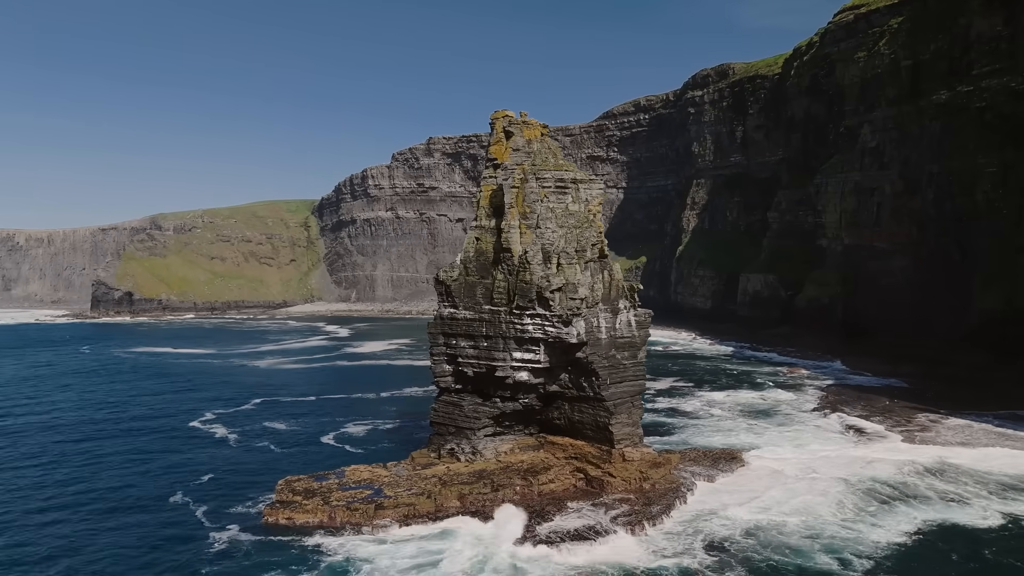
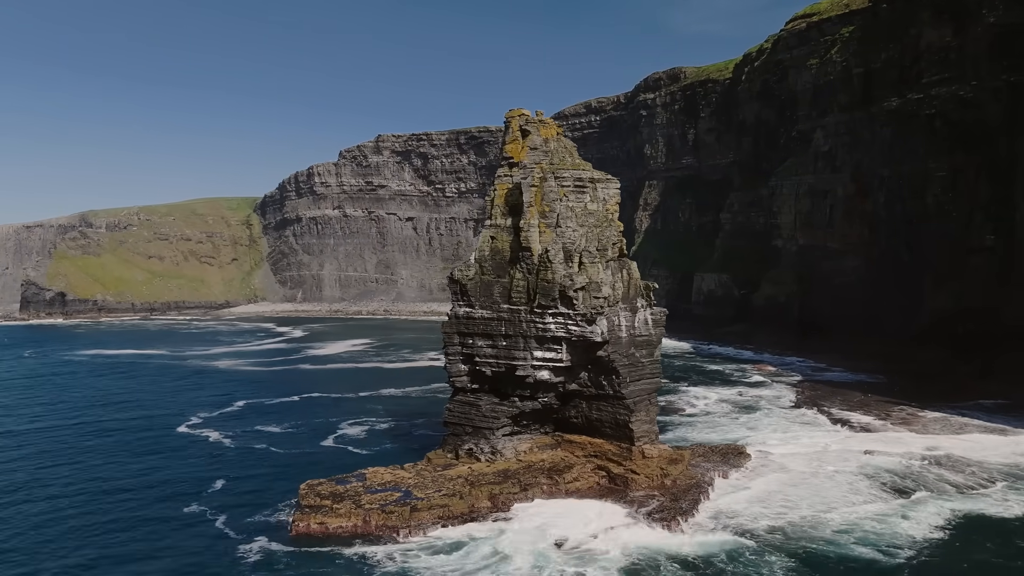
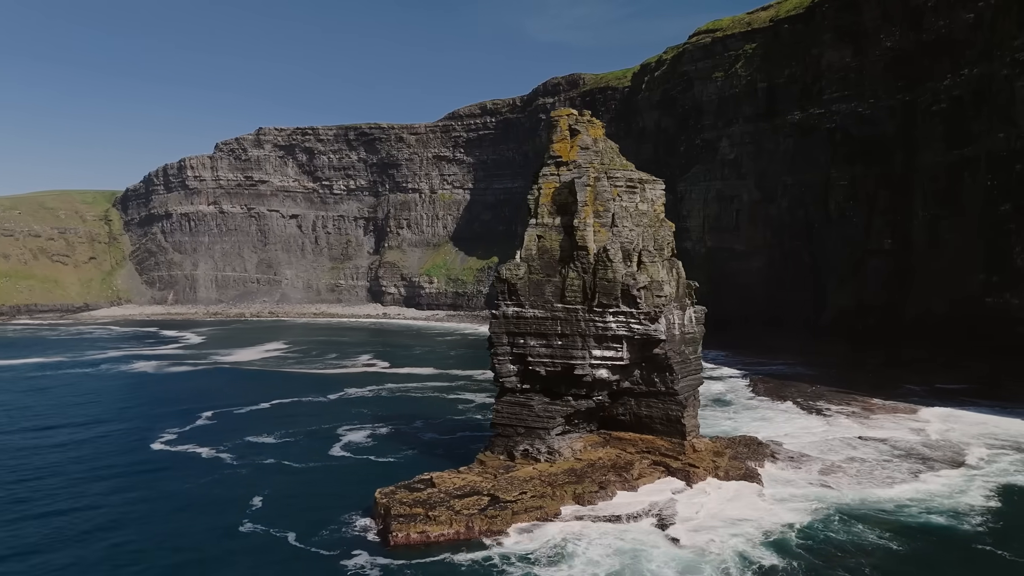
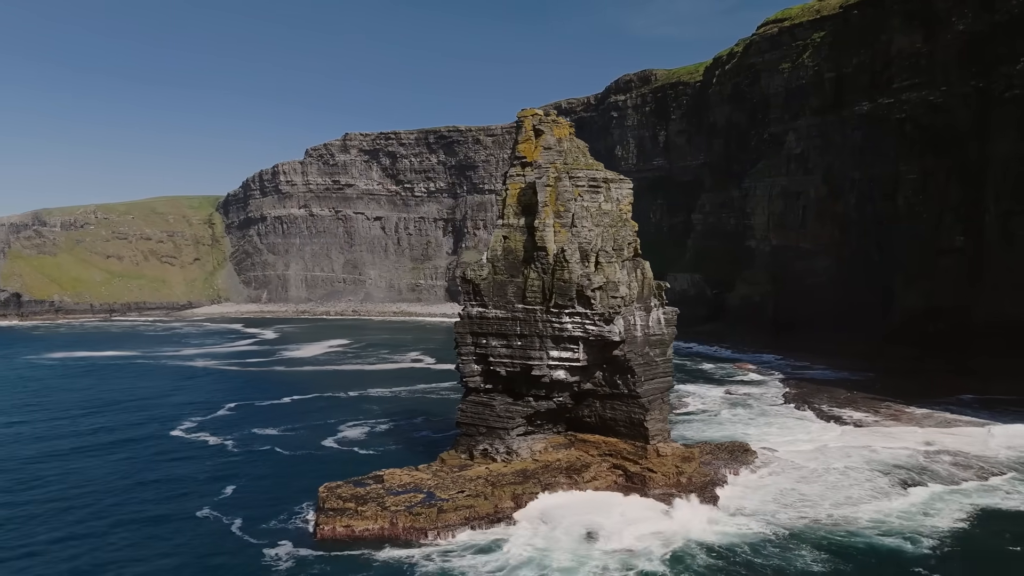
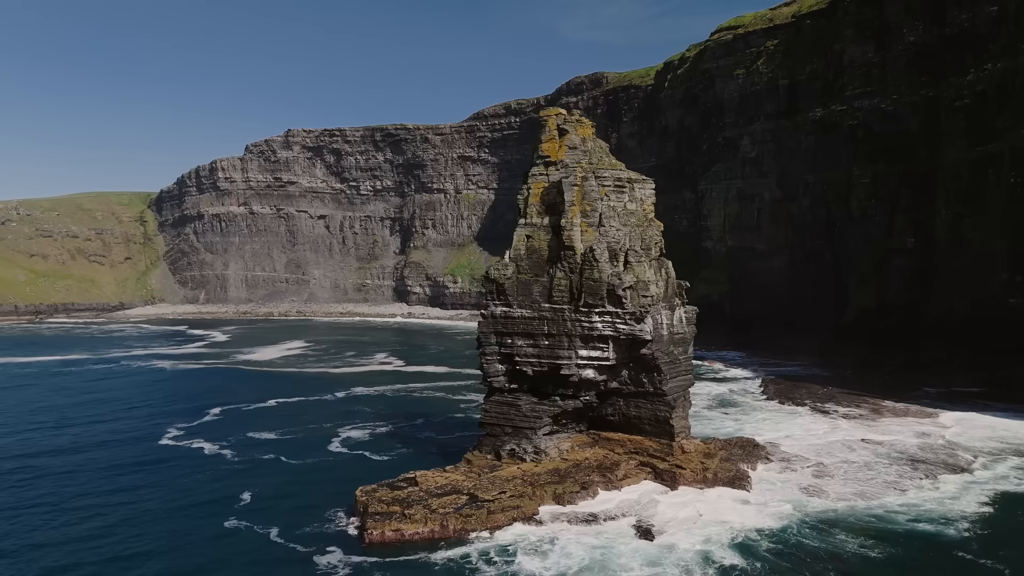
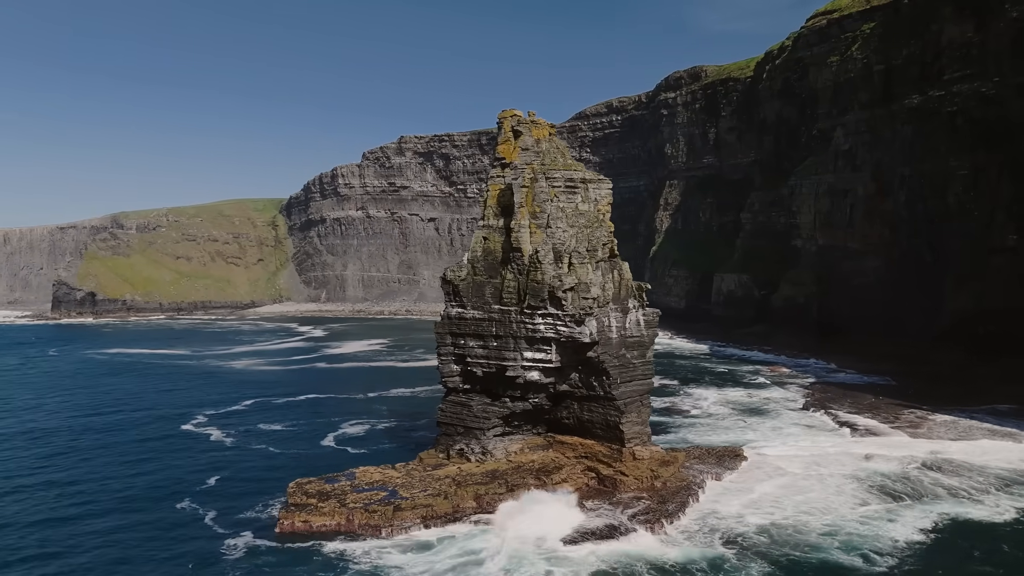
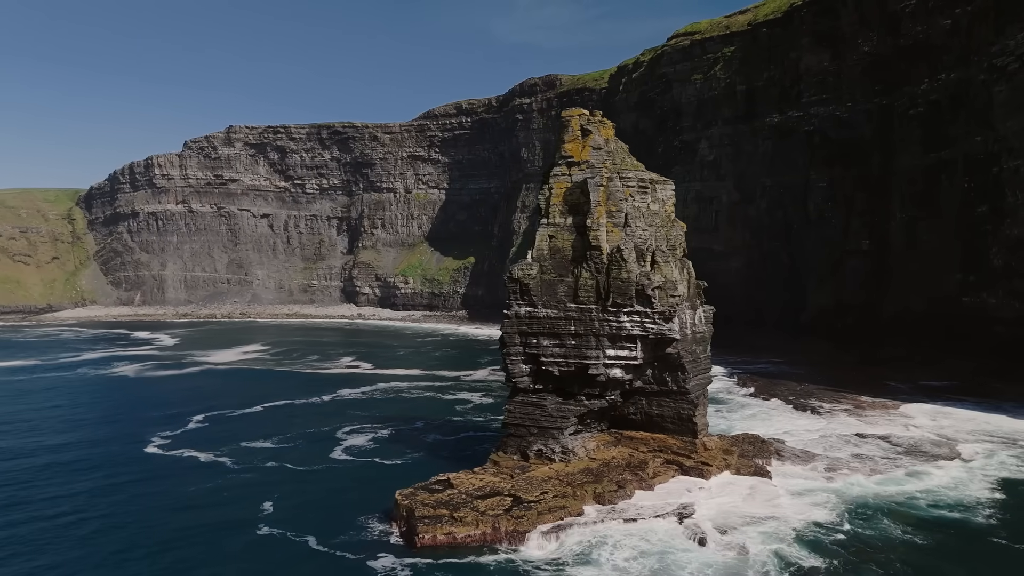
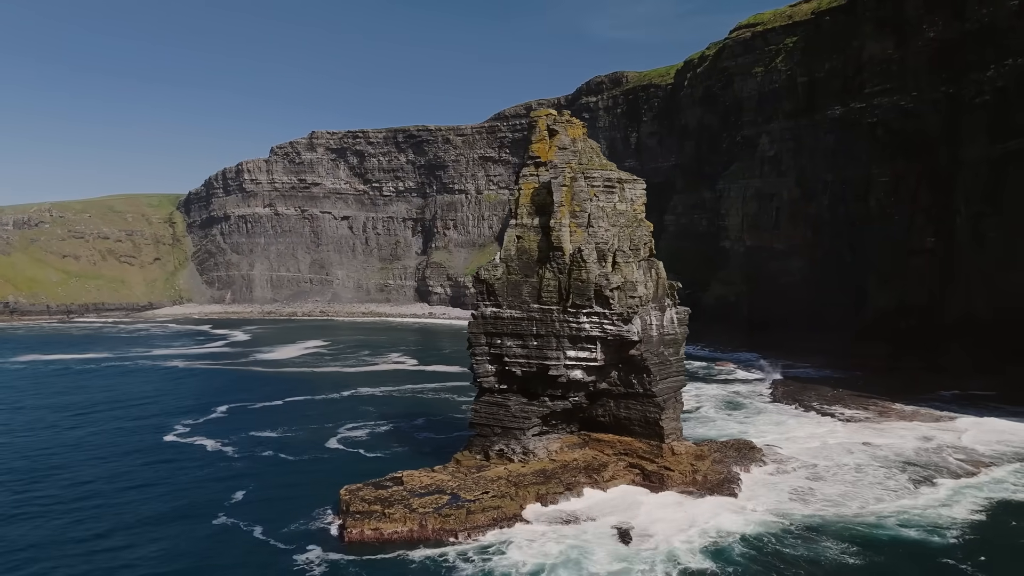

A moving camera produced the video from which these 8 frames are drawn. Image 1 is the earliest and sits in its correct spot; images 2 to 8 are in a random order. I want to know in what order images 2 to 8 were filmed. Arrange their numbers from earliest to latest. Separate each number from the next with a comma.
6, 2, 4, 8, 5, 3, 7
